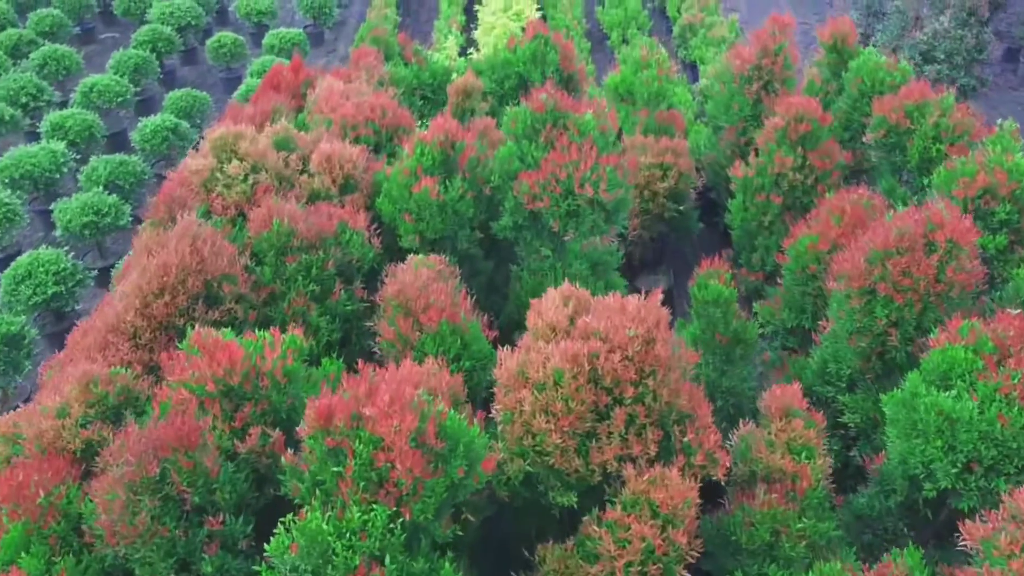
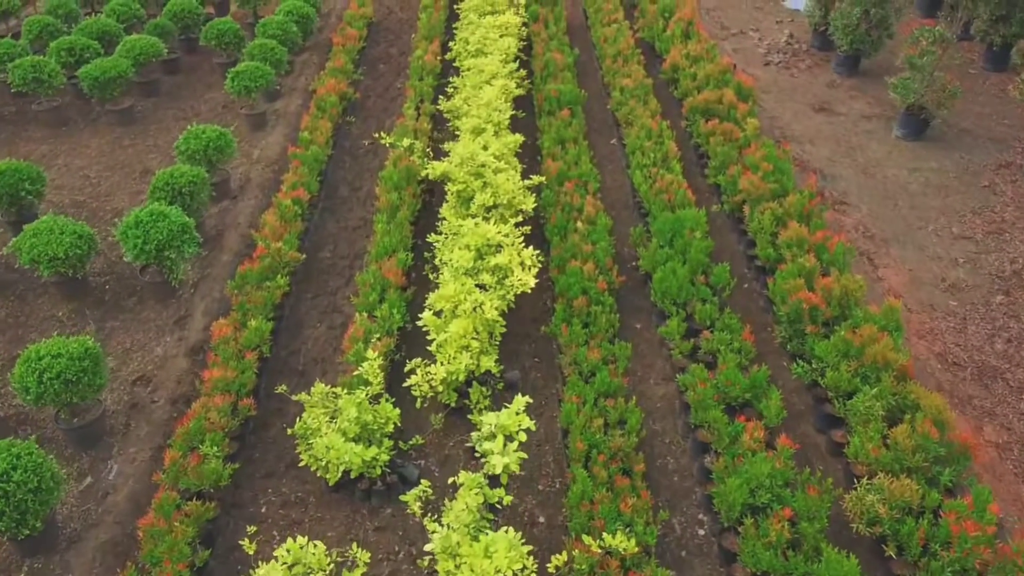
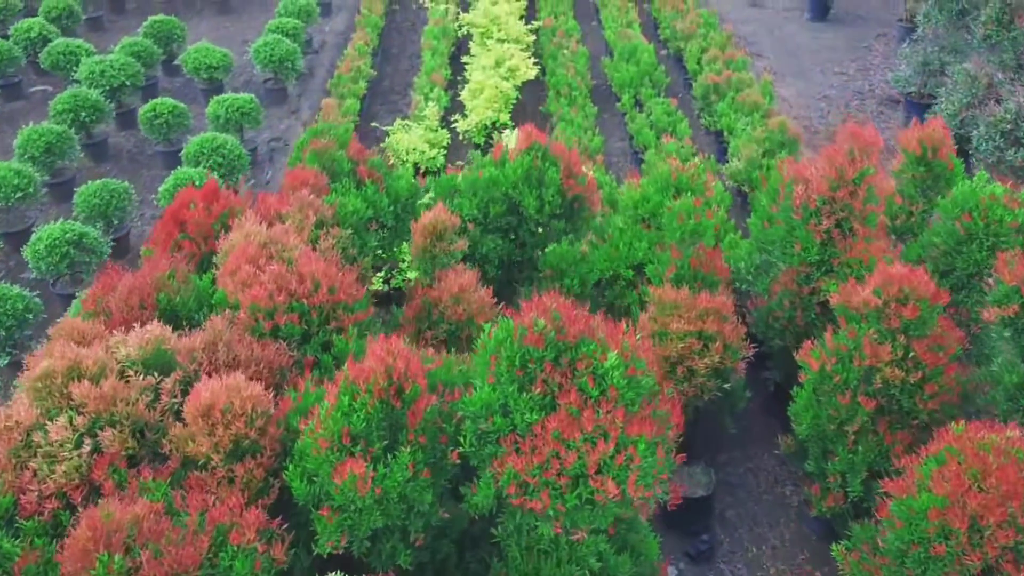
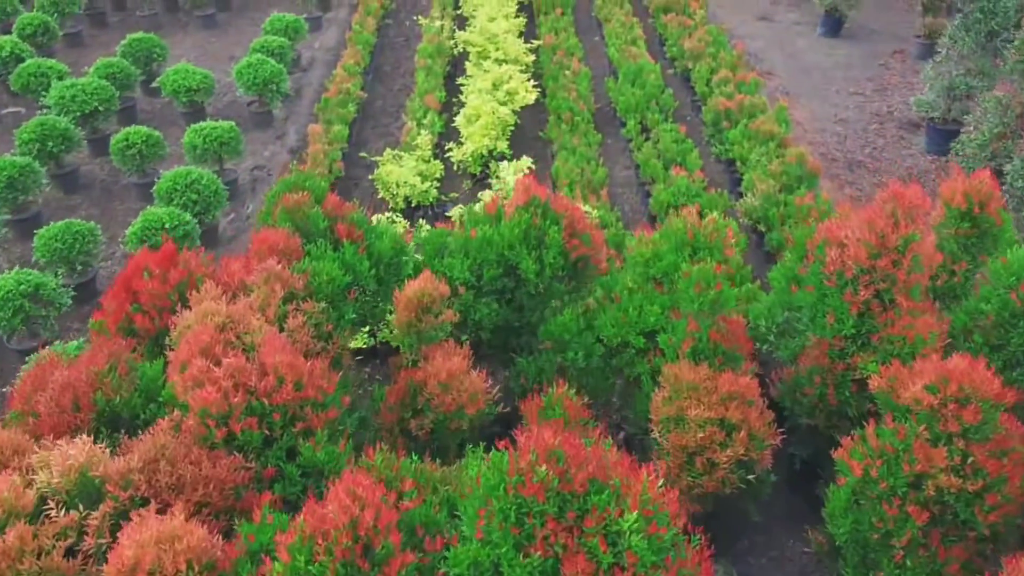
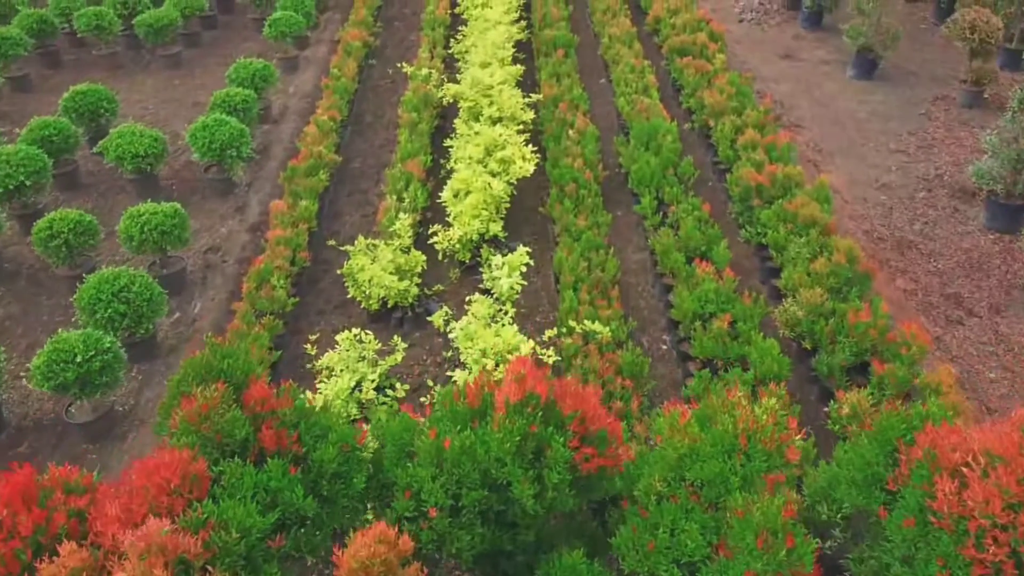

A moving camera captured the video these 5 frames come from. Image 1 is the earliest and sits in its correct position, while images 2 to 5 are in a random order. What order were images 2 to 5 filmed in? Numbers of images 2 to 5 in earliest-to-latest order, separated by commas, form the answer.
3, 4, 5, 2
